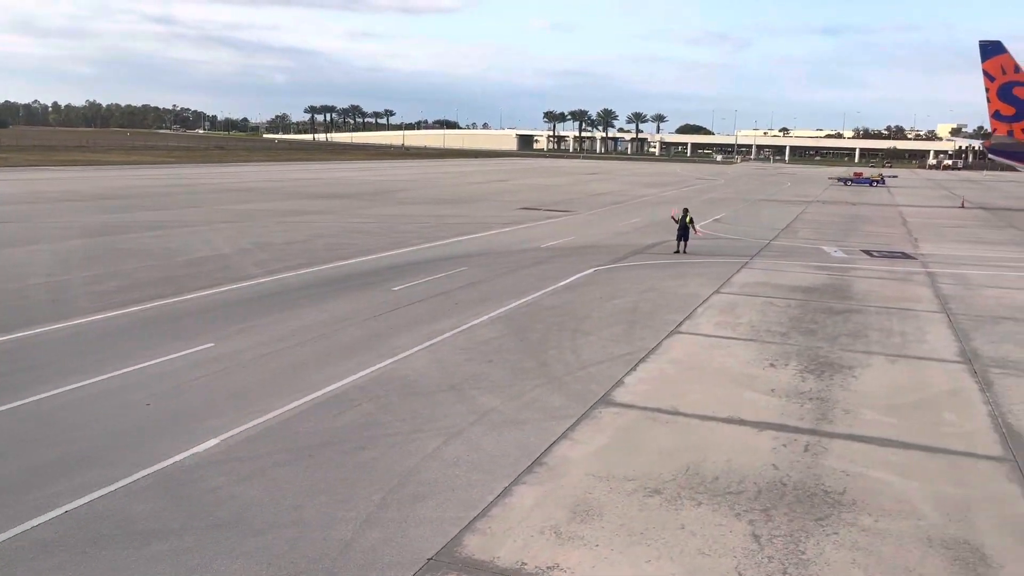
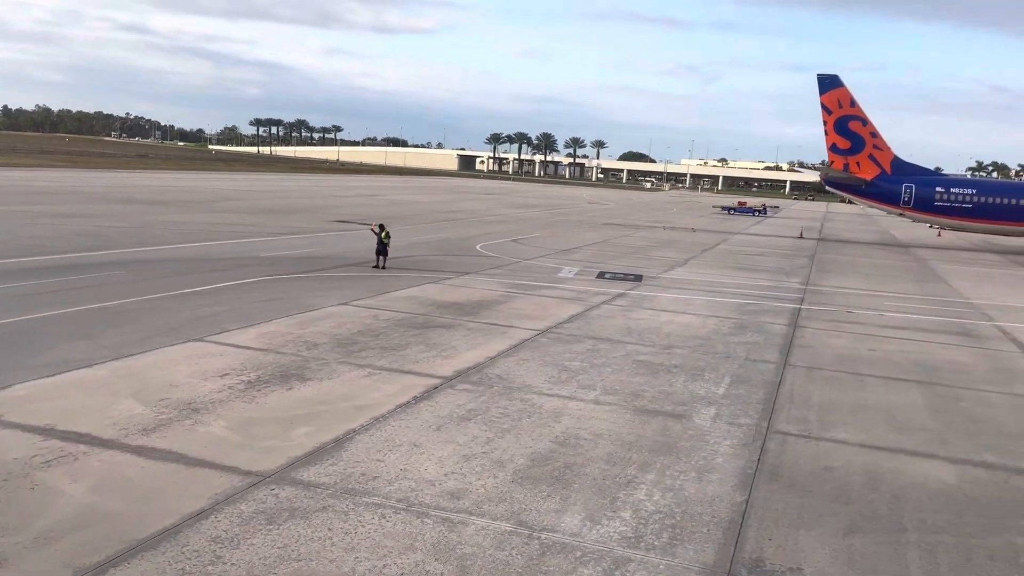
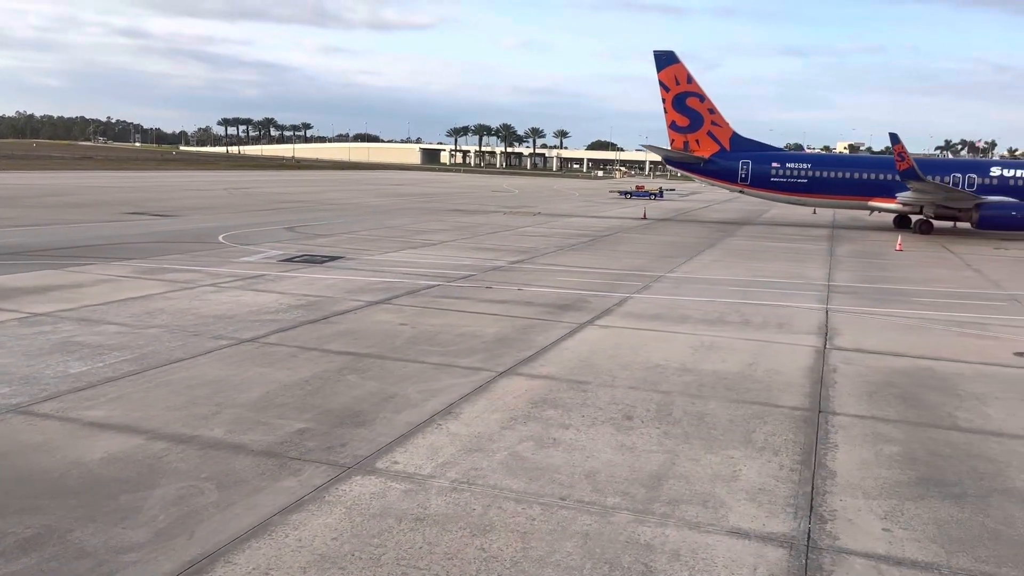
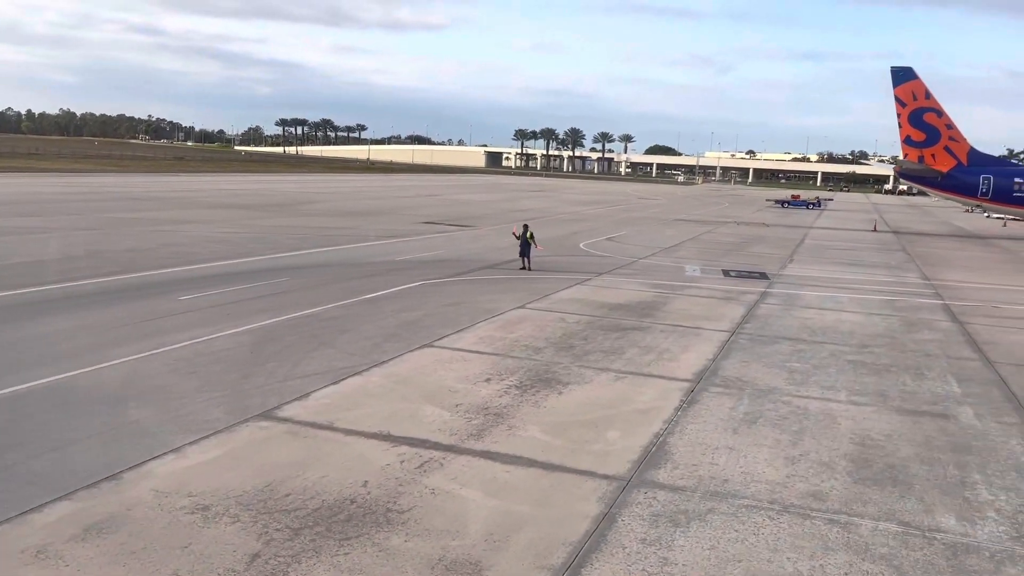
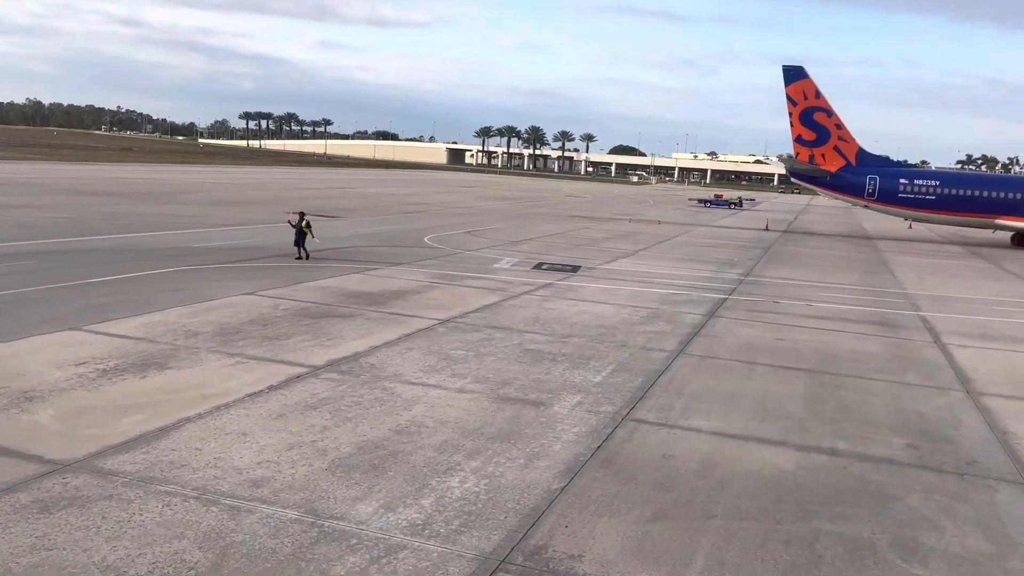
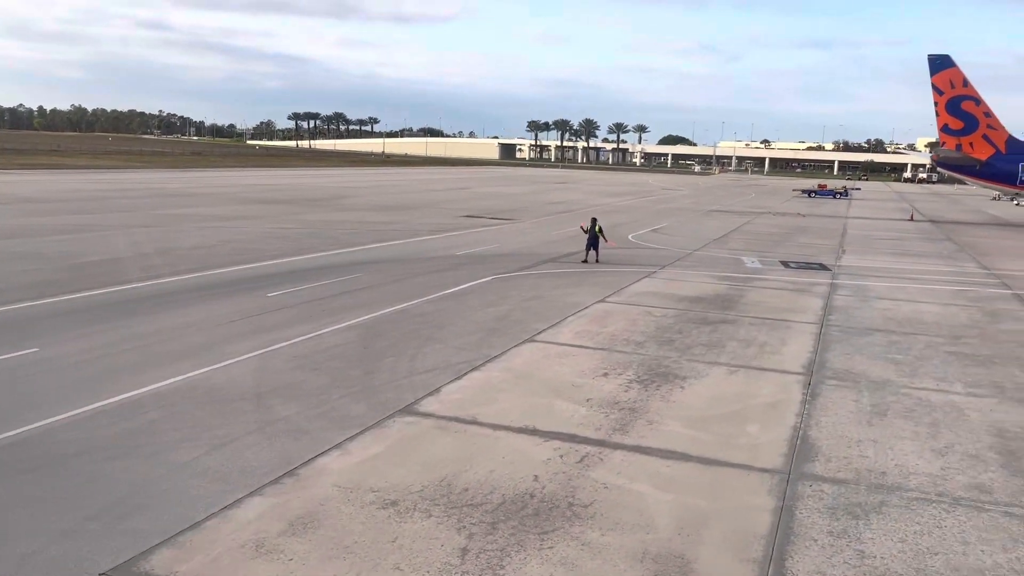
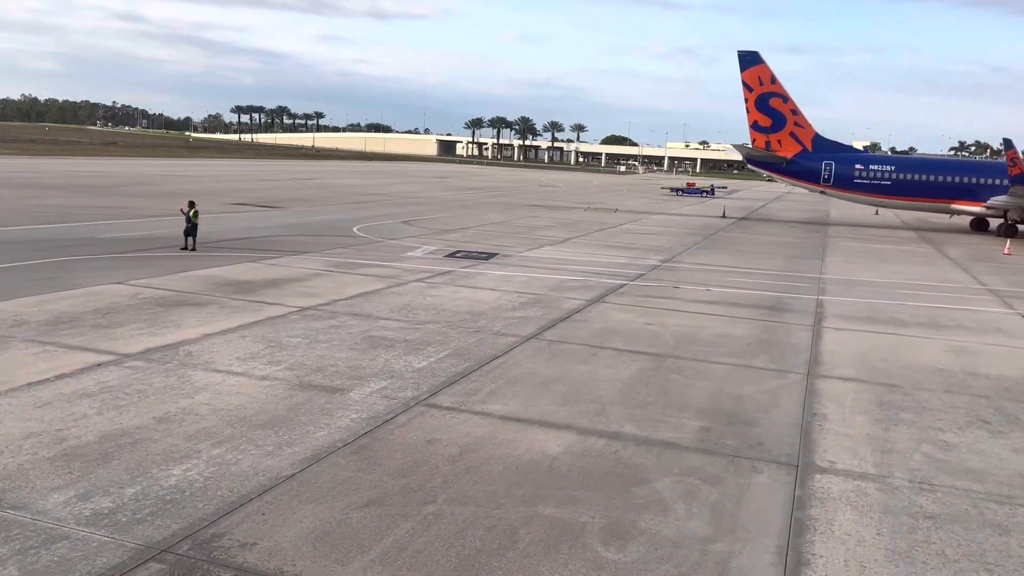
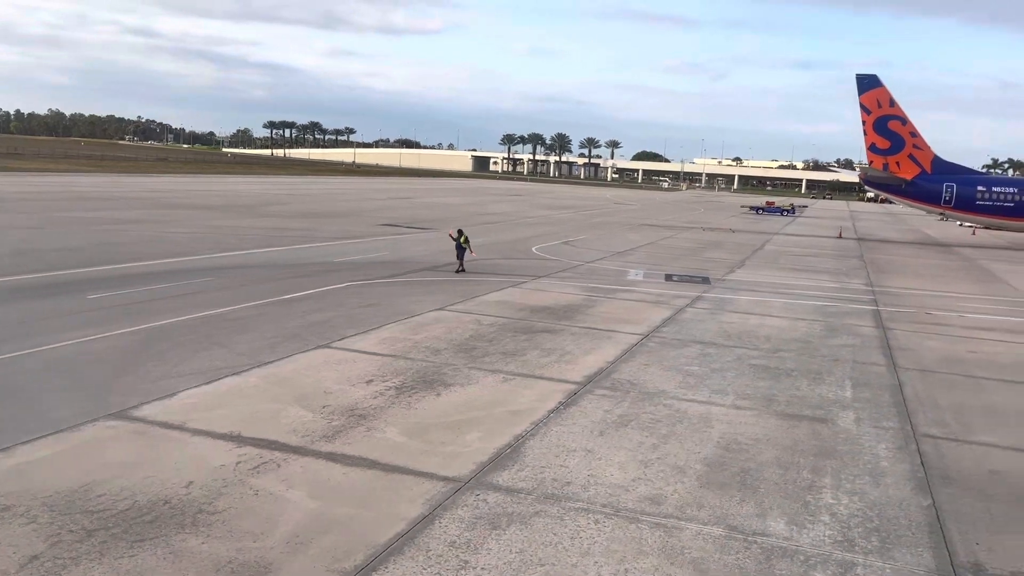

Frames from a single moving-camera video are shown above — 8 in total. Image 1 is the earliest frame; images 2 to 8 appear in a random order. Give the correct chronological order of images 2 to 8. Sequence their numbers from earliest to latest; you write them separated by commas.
6, 4, 8, 2, 5, 7, 3
